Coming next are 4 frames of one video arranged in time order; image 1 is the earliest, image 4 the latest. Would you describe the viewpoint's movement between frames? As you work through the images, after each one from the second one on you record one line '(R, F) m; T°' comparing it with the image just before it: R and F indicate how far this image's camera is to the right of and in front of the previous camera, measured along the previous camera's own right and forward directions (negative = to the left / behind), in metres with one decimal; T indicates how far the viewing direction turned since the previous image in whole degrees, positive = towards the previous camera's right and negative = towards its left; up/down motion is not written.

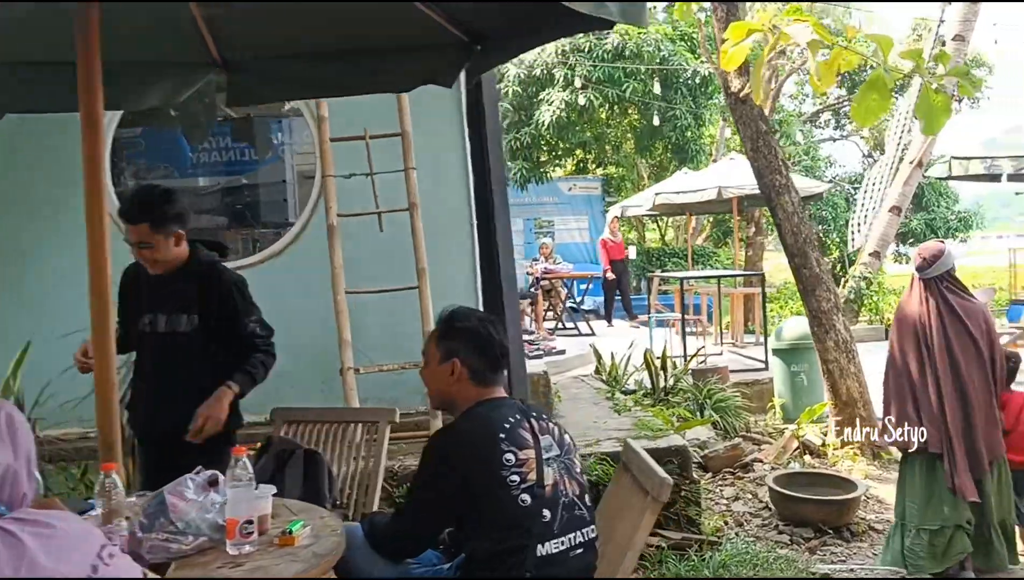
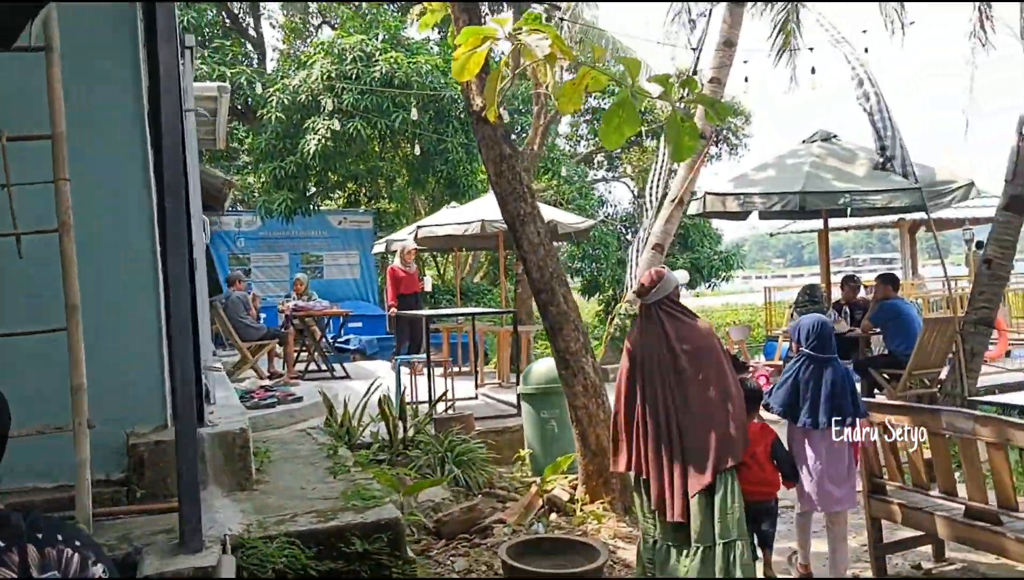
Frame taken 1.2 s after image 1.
(+0.5, +0.8) m; +13°
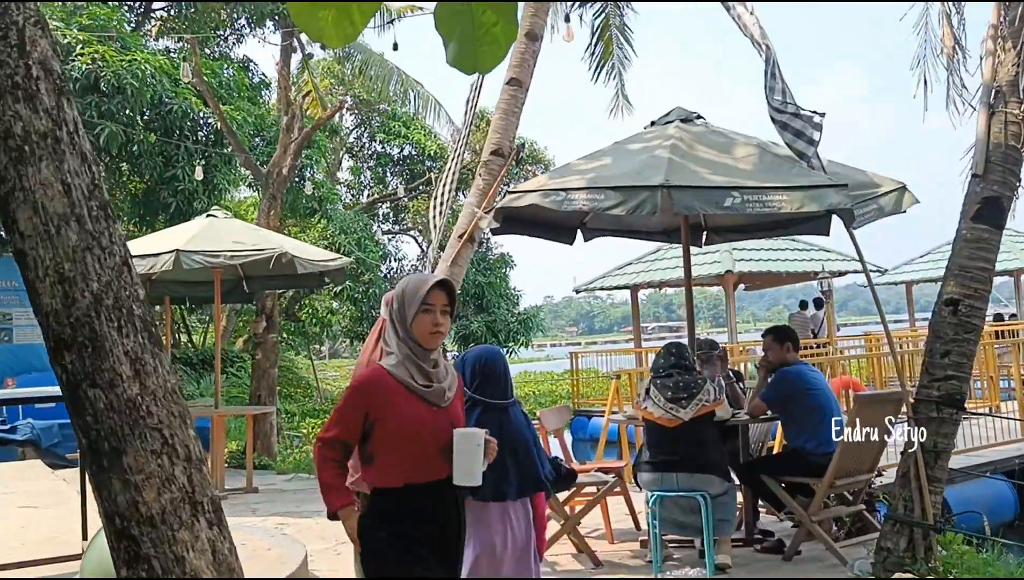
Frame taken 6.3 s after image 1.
(+0.7, +3.5) m; +12°
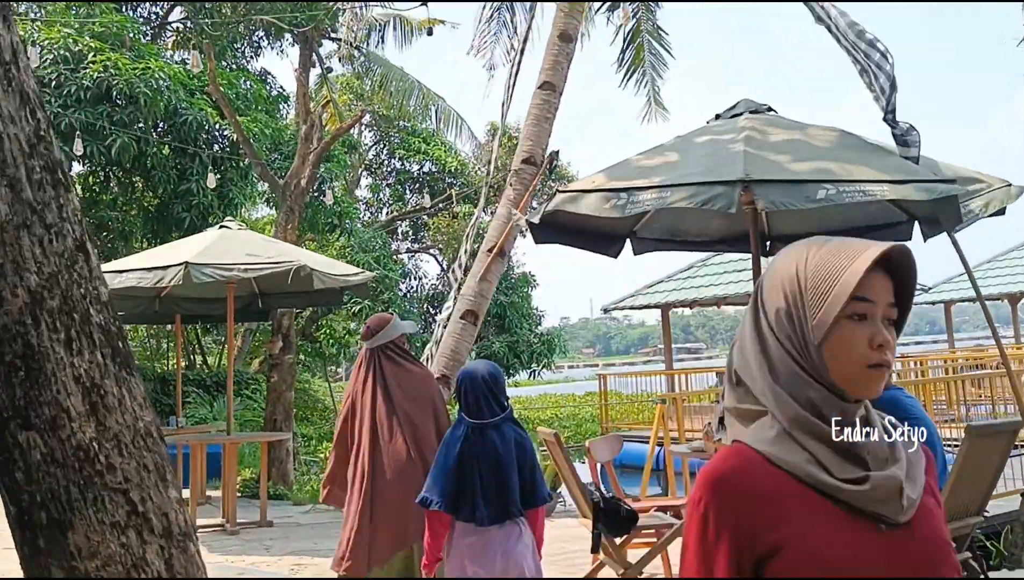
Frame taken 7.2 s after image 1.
(-0.2, +0.7) m; -1°
